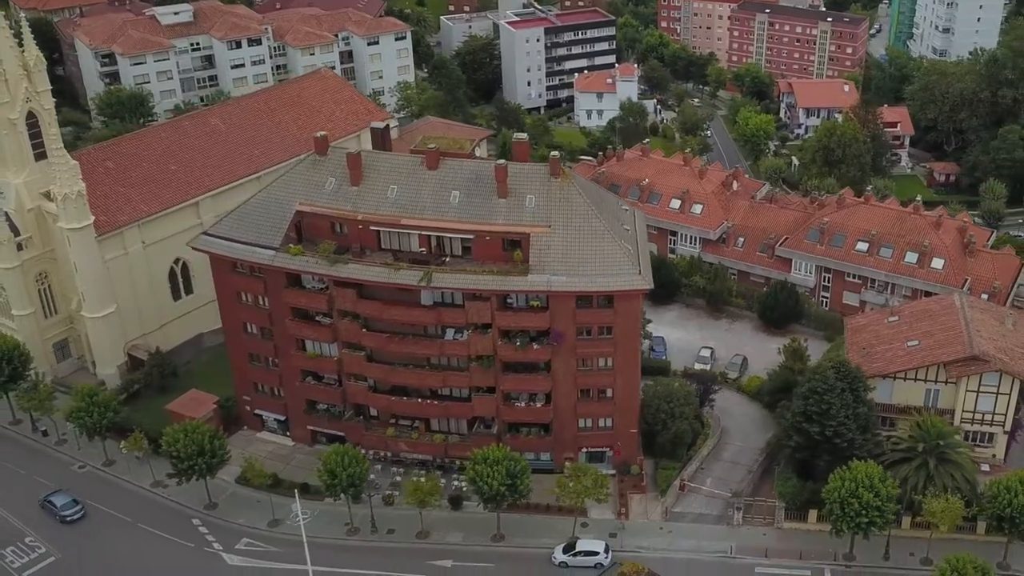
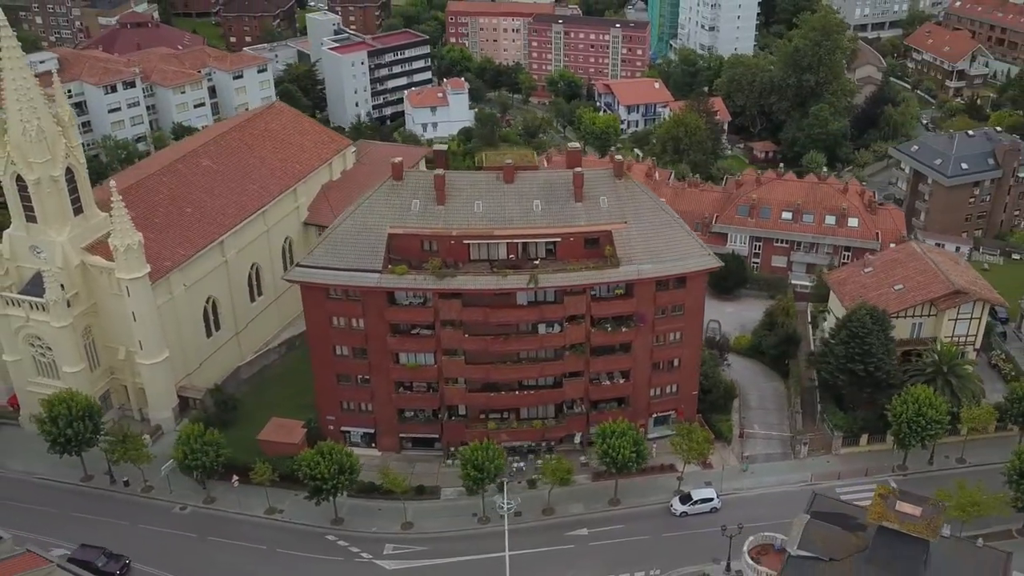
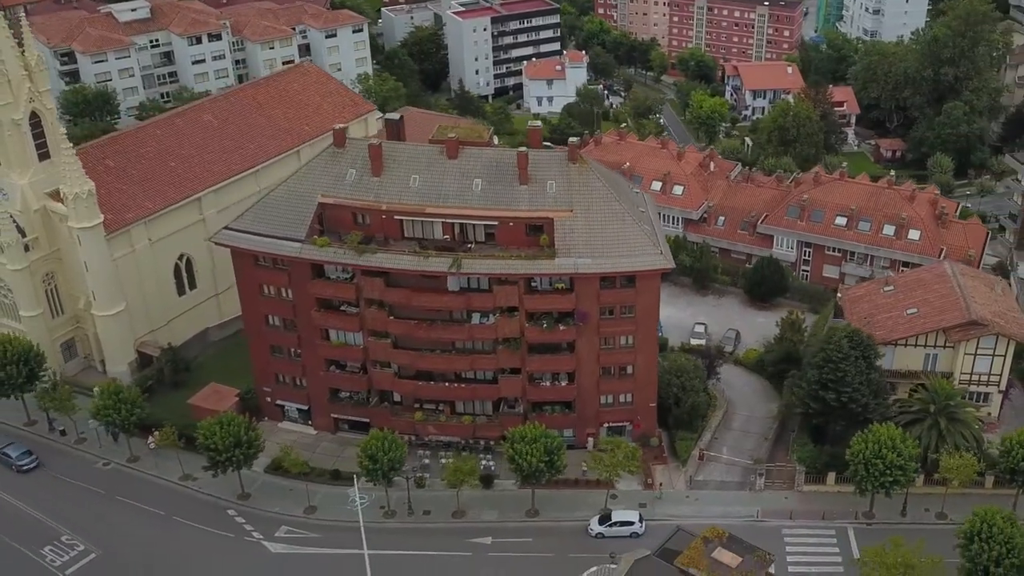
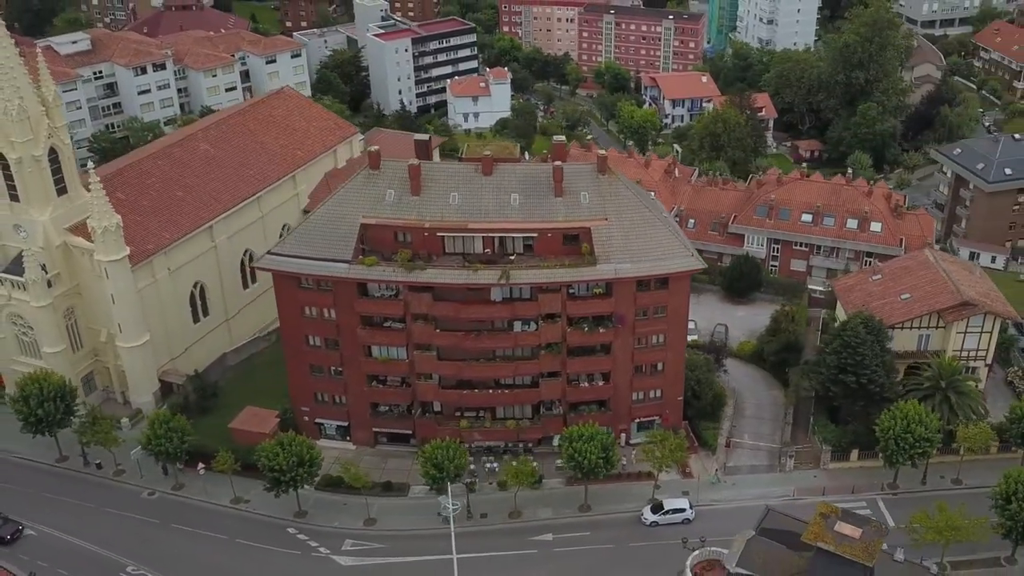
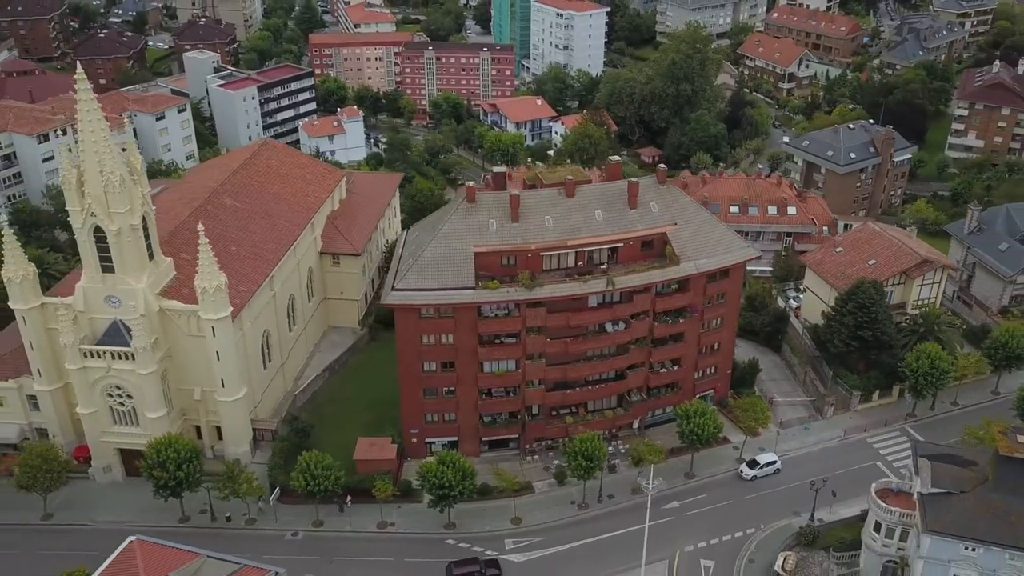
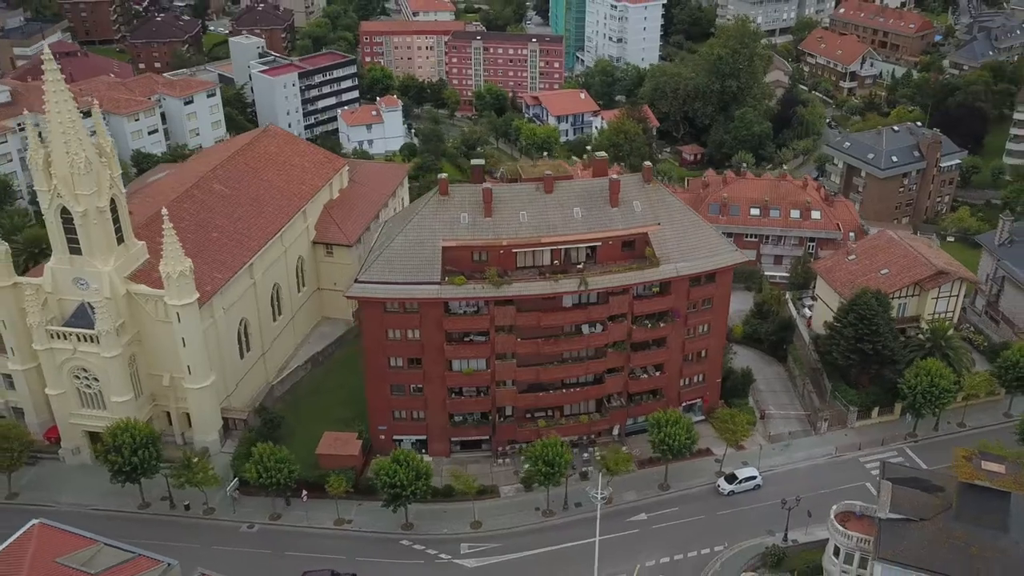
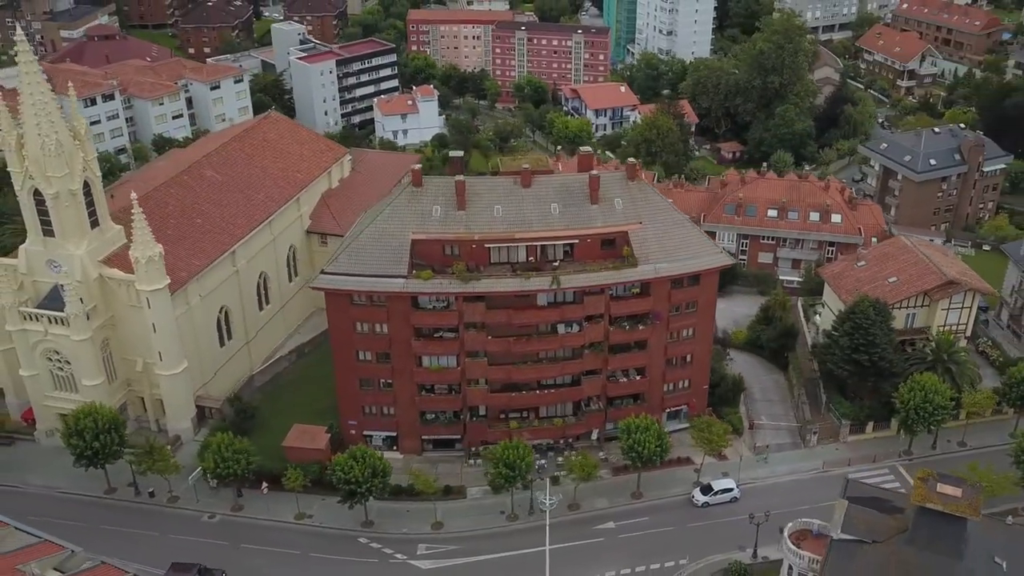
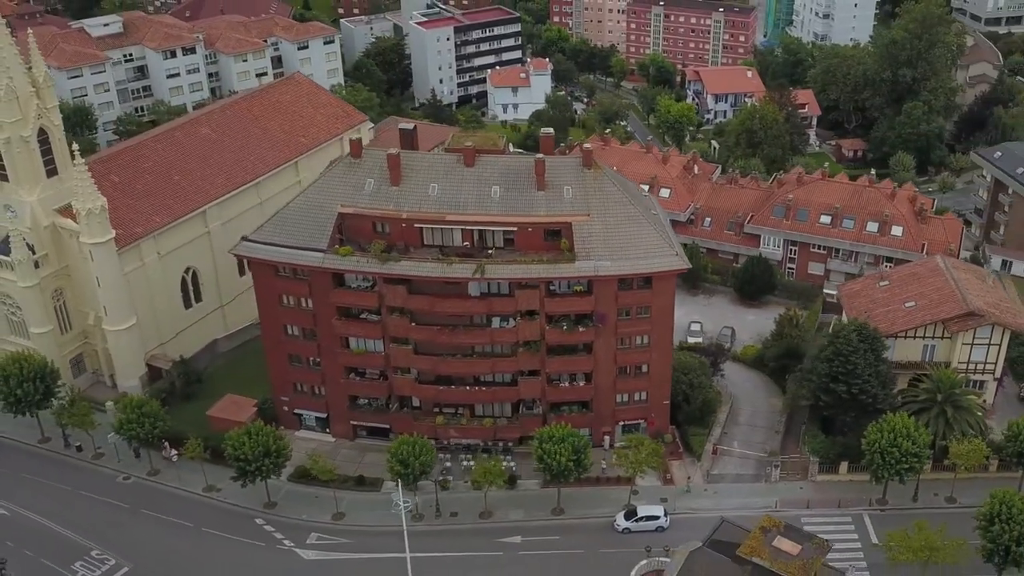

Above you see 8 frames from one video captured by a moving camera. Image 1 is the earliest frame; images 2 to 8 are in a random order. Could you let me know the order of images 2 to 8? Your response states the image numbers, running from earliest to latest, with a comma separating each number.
3, 8, 4, 2, 7, 6, 5
